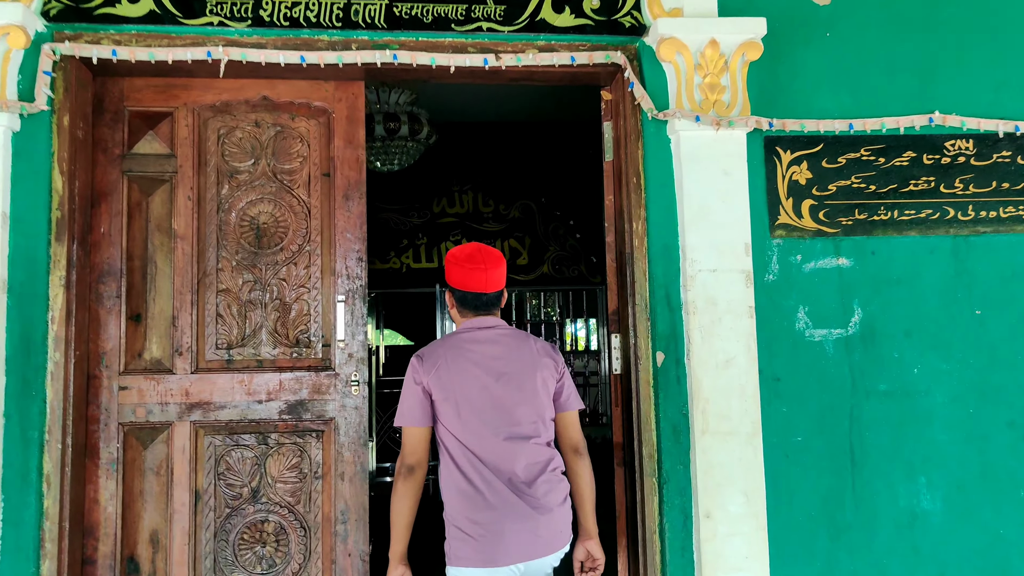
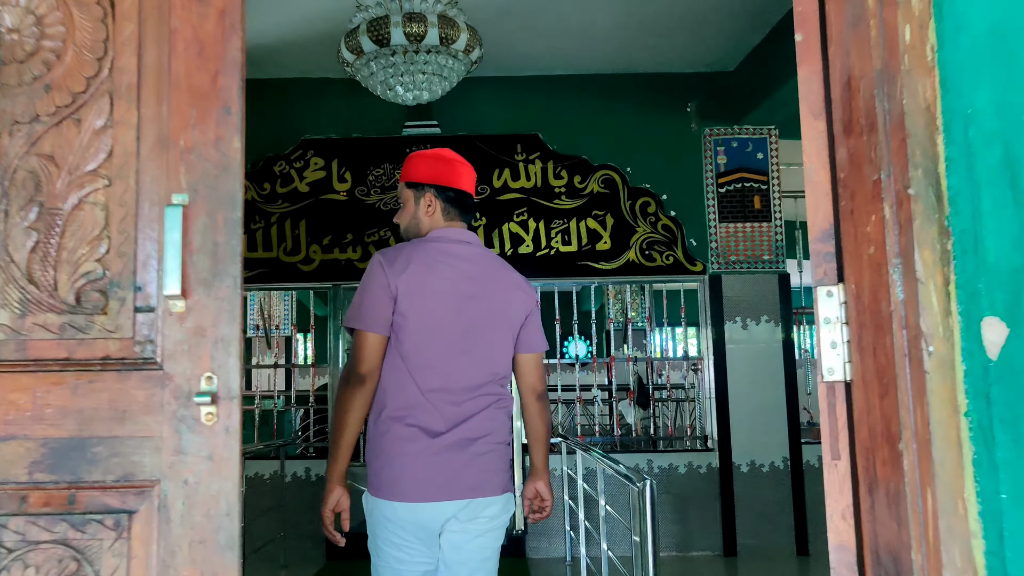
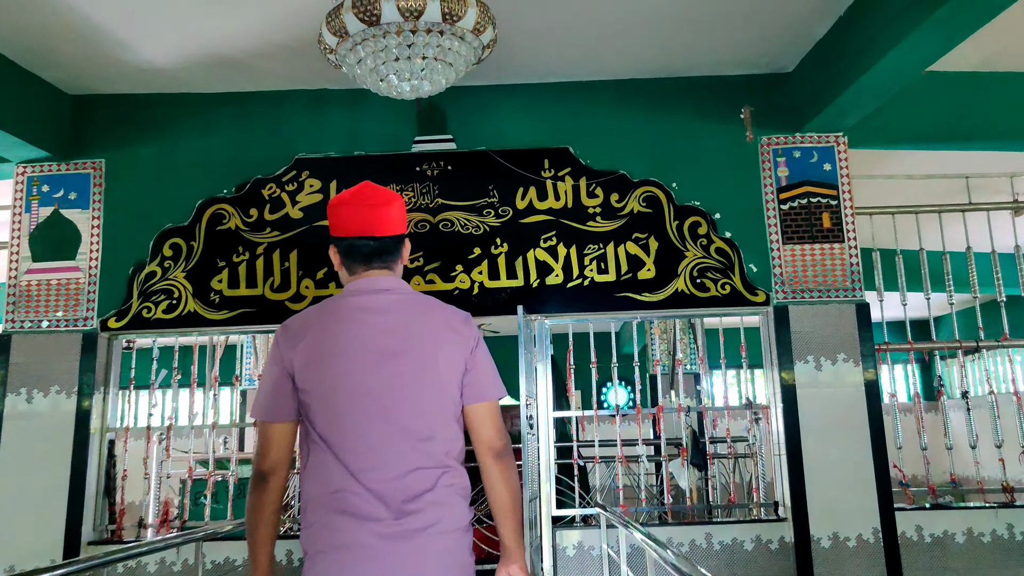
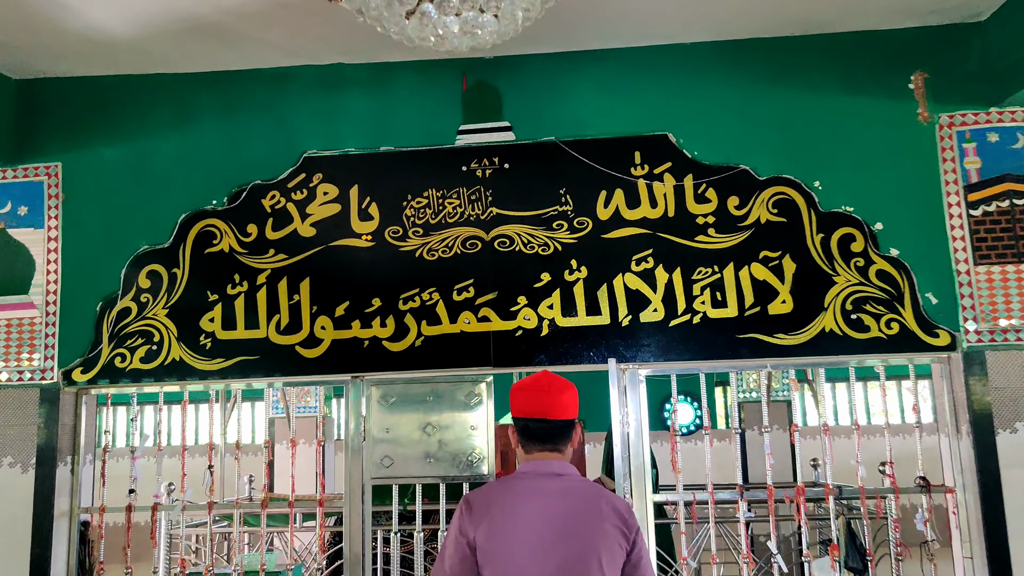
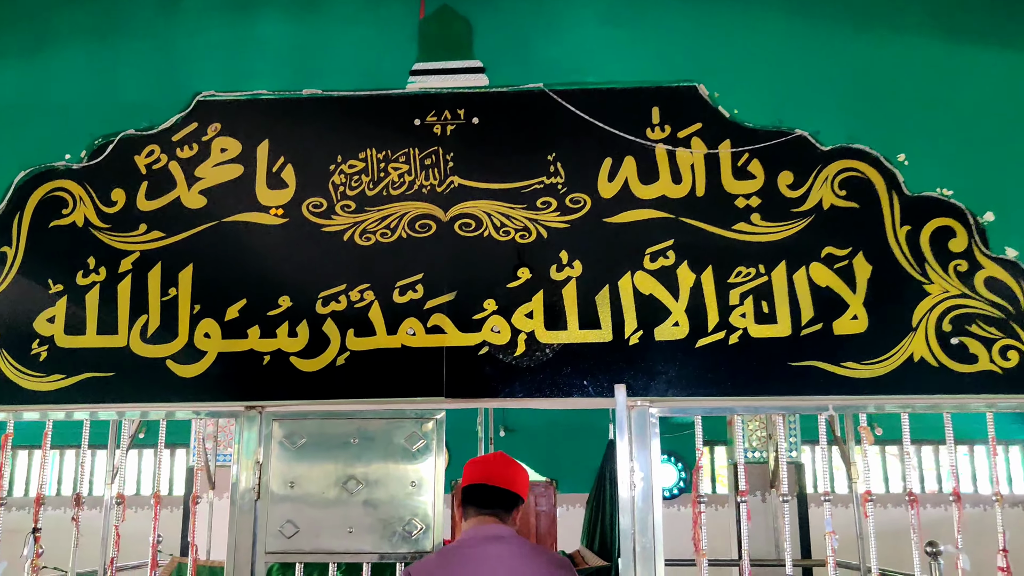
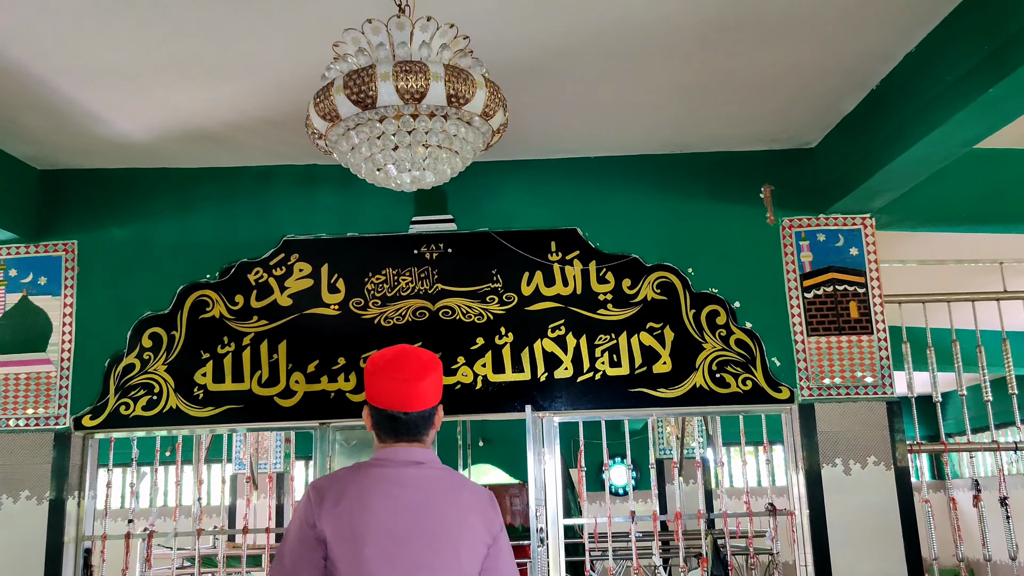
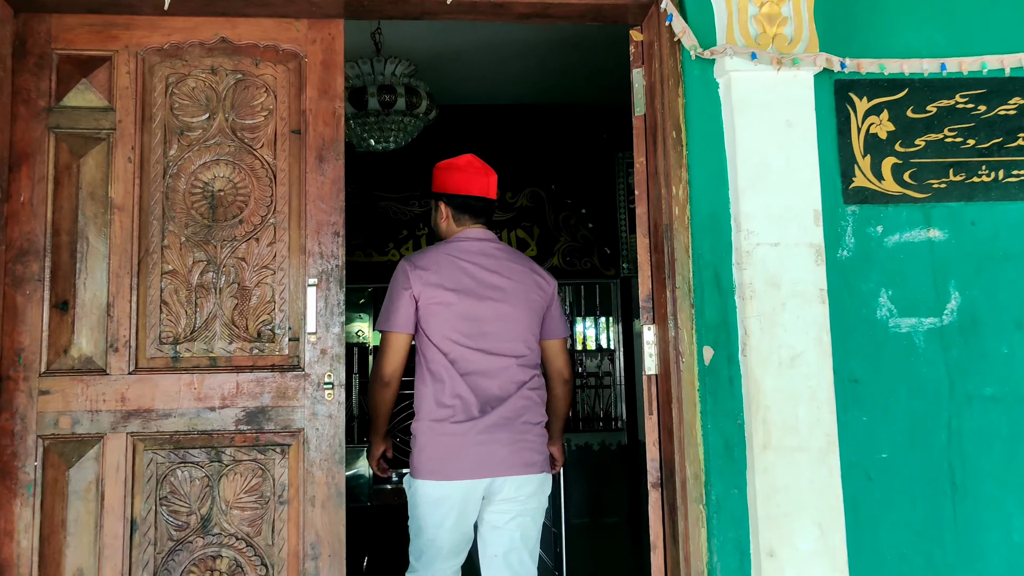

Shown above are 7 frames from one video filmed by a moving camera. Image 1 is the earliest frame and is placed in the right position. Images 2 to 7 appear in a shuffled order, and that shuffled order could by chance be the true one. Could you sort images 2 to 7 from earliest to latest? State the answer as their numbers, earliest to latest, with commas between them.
7, 2, 3, 6, 4, 5
